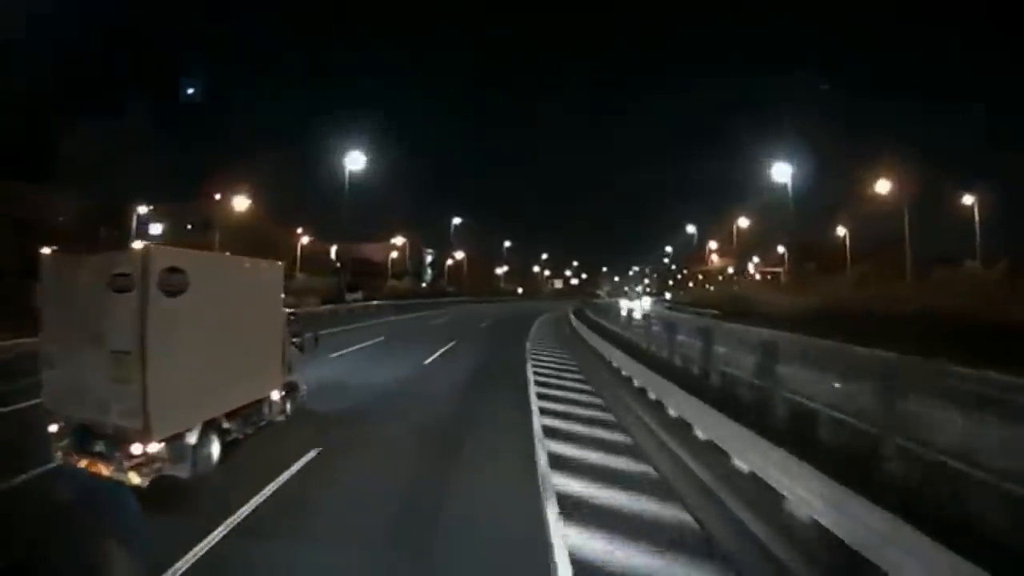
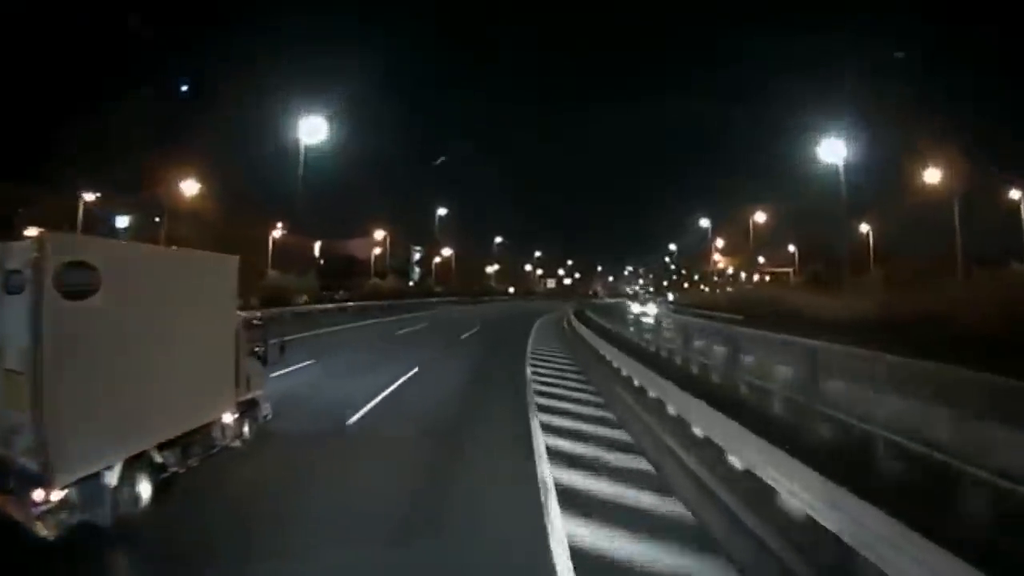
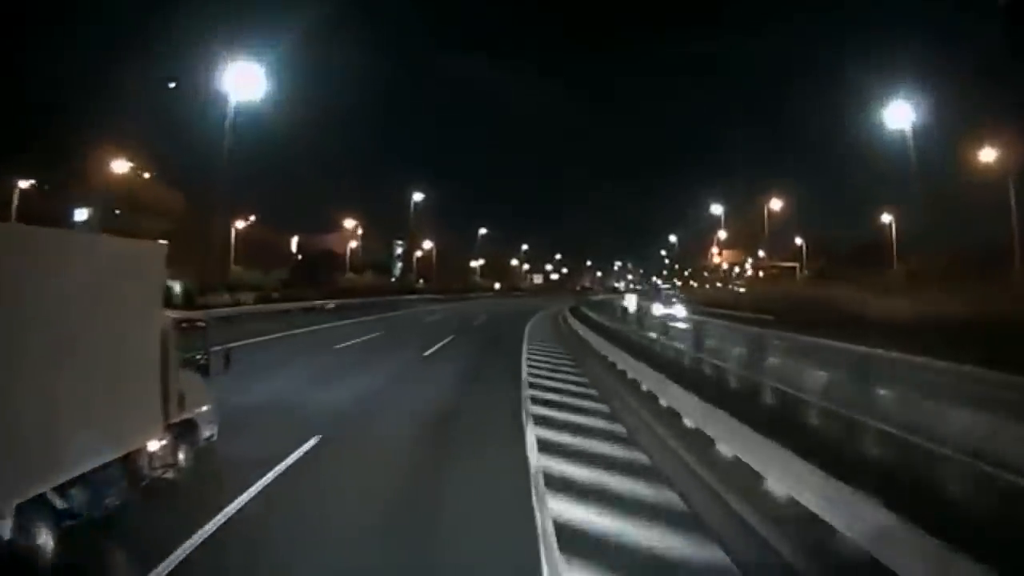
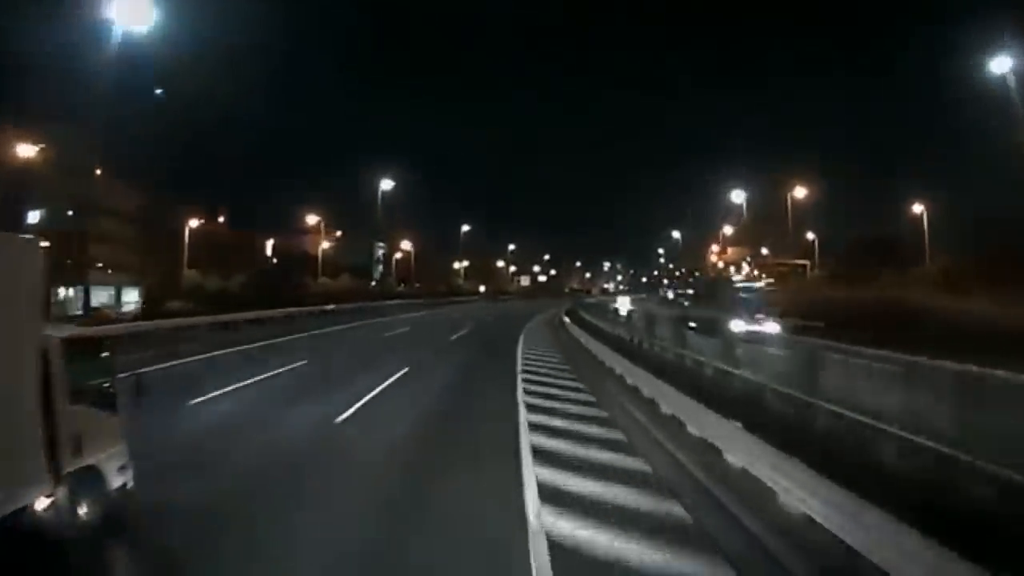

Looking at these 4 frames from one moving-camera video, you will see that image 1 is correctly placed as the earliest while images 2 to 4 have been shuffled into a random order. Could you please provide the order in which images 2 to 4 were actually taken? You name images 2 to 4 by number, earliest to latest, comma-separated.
2, 3, 4
